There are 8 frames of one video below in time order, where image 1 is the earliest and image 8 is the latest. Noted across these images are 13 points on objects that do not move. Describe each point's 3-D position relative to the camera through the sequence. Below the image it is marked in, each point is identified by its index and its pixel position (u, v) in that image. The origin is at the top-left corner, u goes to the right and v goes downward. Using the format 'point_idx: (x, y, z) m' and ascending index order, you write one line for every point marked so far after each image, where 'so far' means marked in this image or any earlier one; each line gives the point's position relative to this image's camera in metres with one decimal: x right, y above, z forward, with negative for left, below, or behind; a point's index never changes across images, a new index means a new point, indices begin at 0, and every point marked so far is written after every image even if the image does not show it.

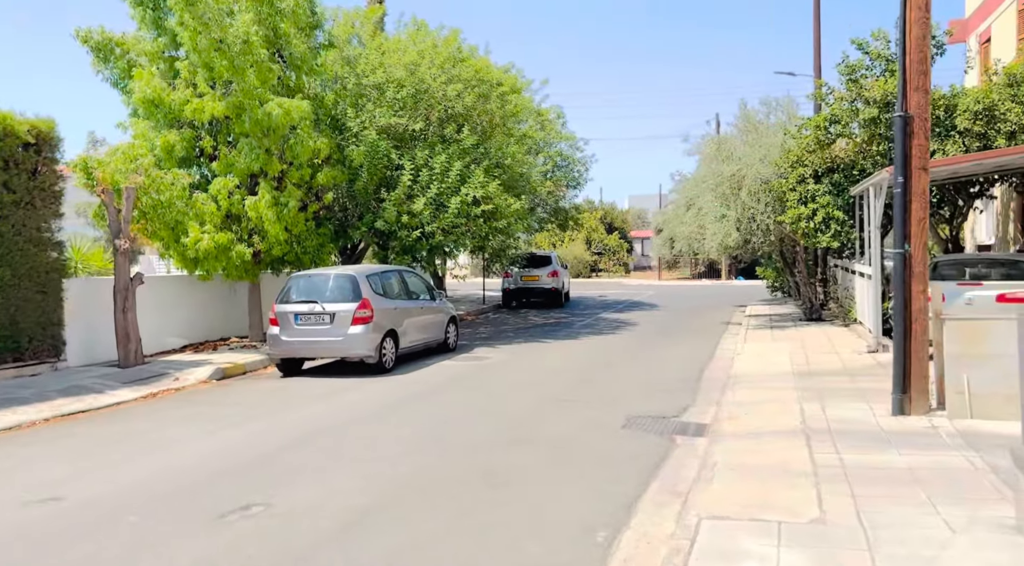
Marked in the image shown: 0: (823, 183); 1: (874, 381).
0: (+6.4, +2.1, +17.7) m
1: (+4.6, -1.3, +11.0) m
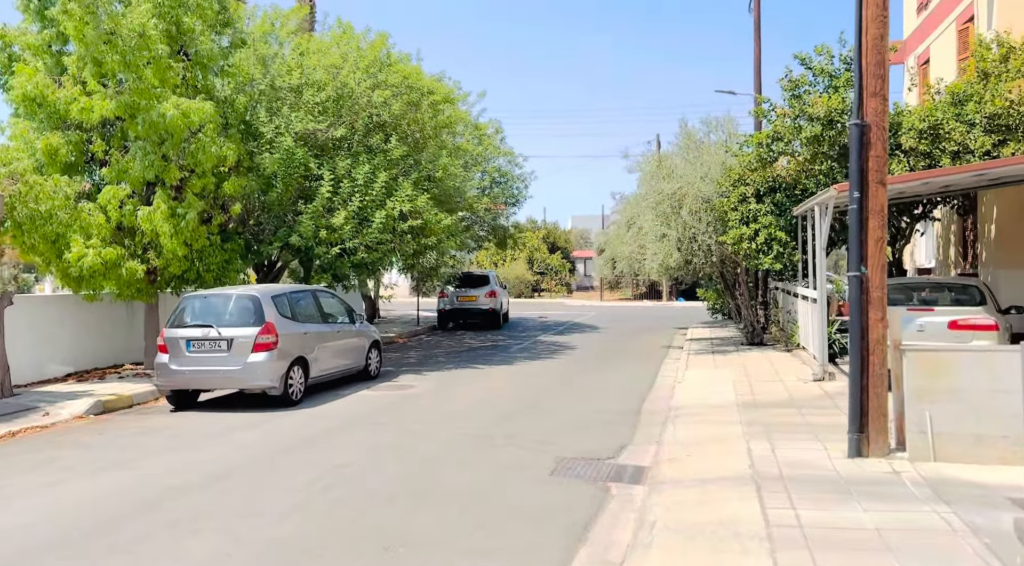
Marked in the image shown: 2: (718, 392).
0: (+5.0, +1.6, +17.0) m
1: (+3.7, -1.6, +10.2) m
2: (+3.0, -1.6, +12.3) m
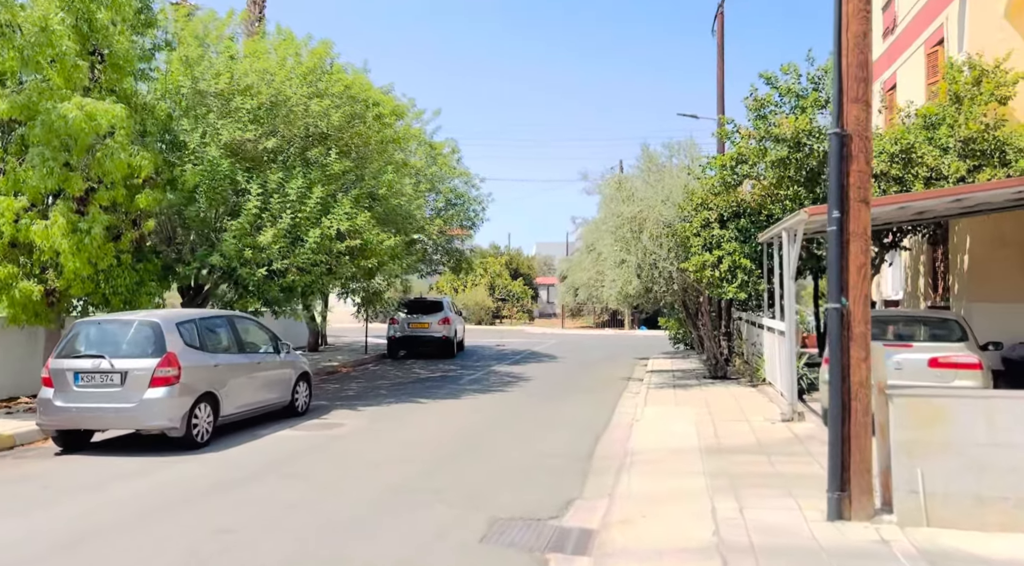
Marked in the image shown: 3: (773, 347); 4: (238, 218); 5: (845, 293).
0: (+4.1, +1.0, +16.1) m
1: (+3.0, -1.9, +9.1) m
2: (+2.2, -2.0, +11.1) m
3: (+4.5, -1.1, +14.7) m
4: (-4.3, +1.0, +13.4) m
5: (+2.6, -0.1, +6.7) m
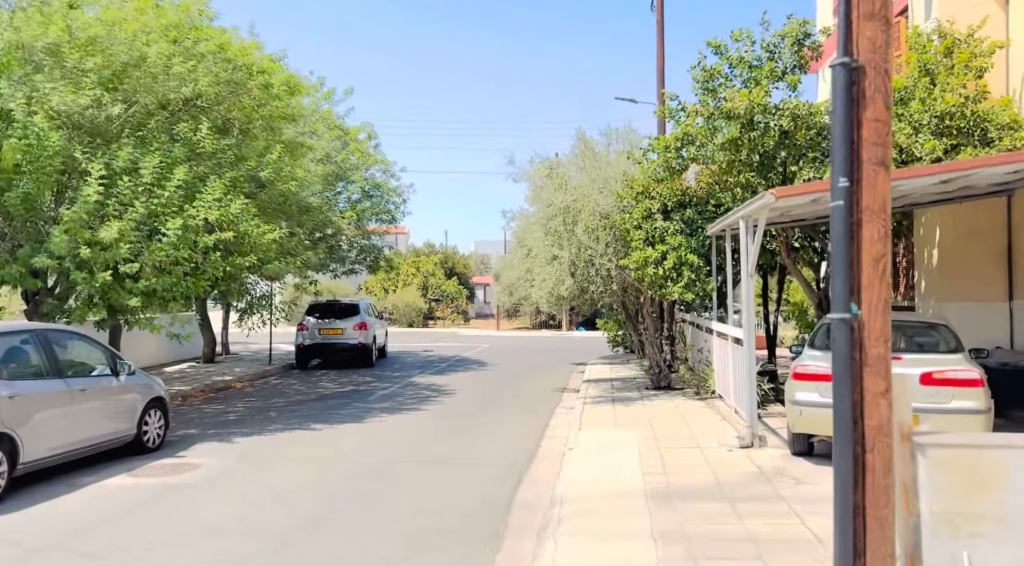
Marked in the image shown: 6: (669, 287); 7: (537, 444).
0: (+2.7, +1.1, +14.1) m
1: (+2.1, -1.9, +7.0) m
2: (+1.1, -2.0, +9.0) m
3: (+3.2, -1.1, +12.7) m
4: (-5.5, +1.0, +10.8) m
5: (+1.9, -0.1, +4.6) m
6: (+2.5, 0.0, +13.7) m
7: (+0.3, -2.1, +11.3) m
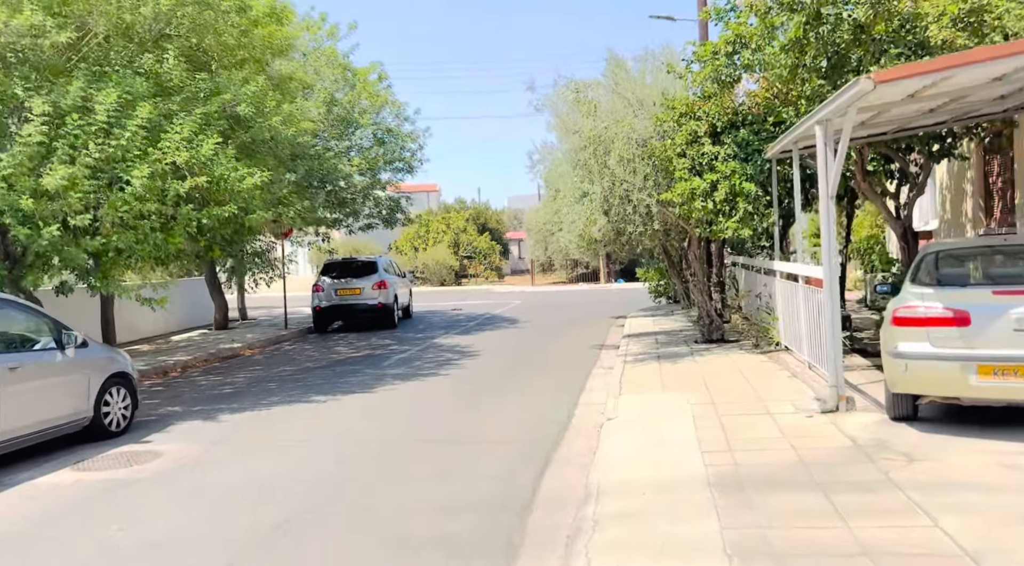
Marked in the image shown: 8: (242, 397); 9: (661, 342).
0: (+3.0, +2.0, +12.0) m
1: (+2.2, -1.4, +5.1) m
2: (+1.3, -1.4, +7.1) m
3: (+3.5, -0.2, +10.7) m
4: (-5.3, +1.4, +9.1) m
5: (+1.8, +0.3, +2.7) m
6: (+2.9, +0.8, +11.7) m
7: (+0.6, -1.4, +9.4) m
8: (-3.7, -1.5, +11.7) m
9: (+2.6, -1.0, +15.0) m
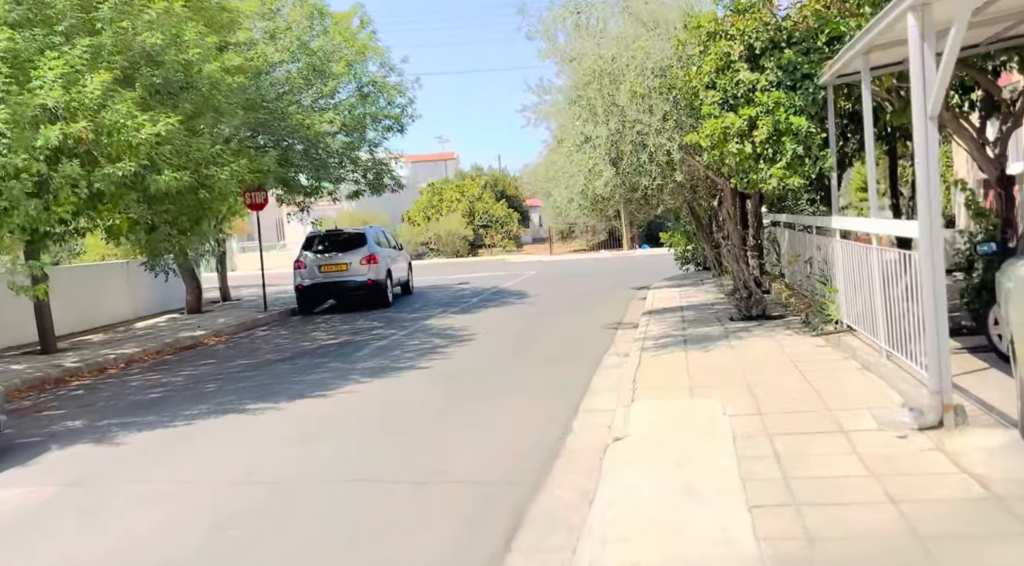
0: (+2.8, +2.4, +9.4) m
1: (+1.9, -1.3, +2.7) m
2: (+1.1, -1.2, +4.8) m
3: (+3.3, +0.2, +8.2) m
4: (-5.6, +1.5, +6.8) m
5: (+1.4, +0.3, +0.2) m
6: (+2.7, +1.2, +9.2) m
7: (+0.5, -1.2, +7.1) m
8: (-3.8, -1.3, +9.5) m
9: (+2.6, -0.5, +12.5) m
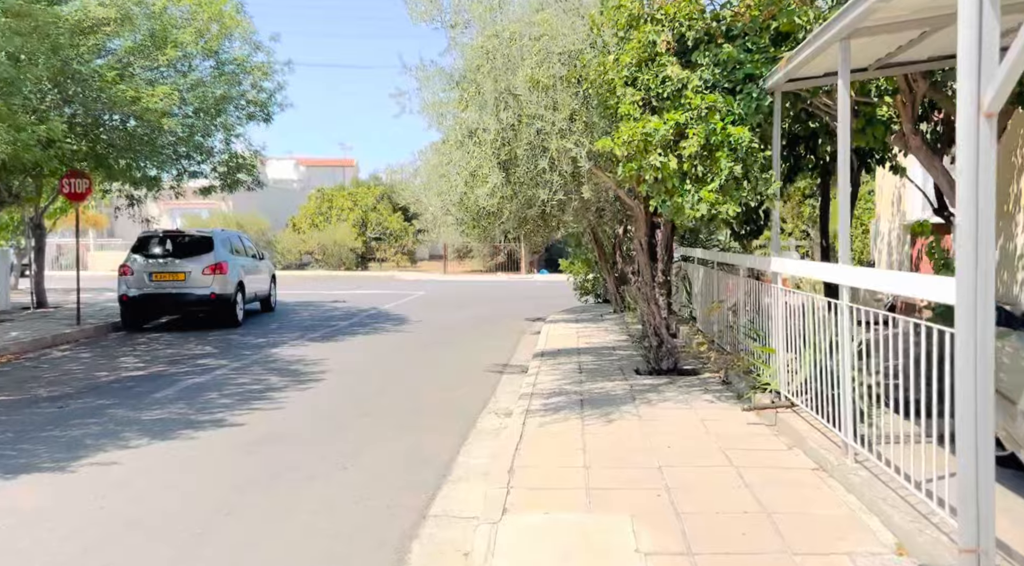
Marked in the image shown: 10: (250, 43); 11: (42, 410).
0: (+1.6, +1.9, +7.3) m
1: (+1.3, -1.5, +0.5) m
2: (+0.3, -1.5, +2.4) m
3: (+2.2, -0.3, +6.1) m
4: (-6.4, +1.6, +3.8) m
5: (+1.2, +0.1, -2.0) m
6: (+1.5, +0.8, +7.0) m
7: (-0.6, -1.5, +4.7) m
8: (-5.1, -1.4, +6.6) m
9: (+0.9, -1.0, +10.3) m
10: (-4.7, +4.3, +15.3) m
11: (-4.9, -1.2, +9.1) m
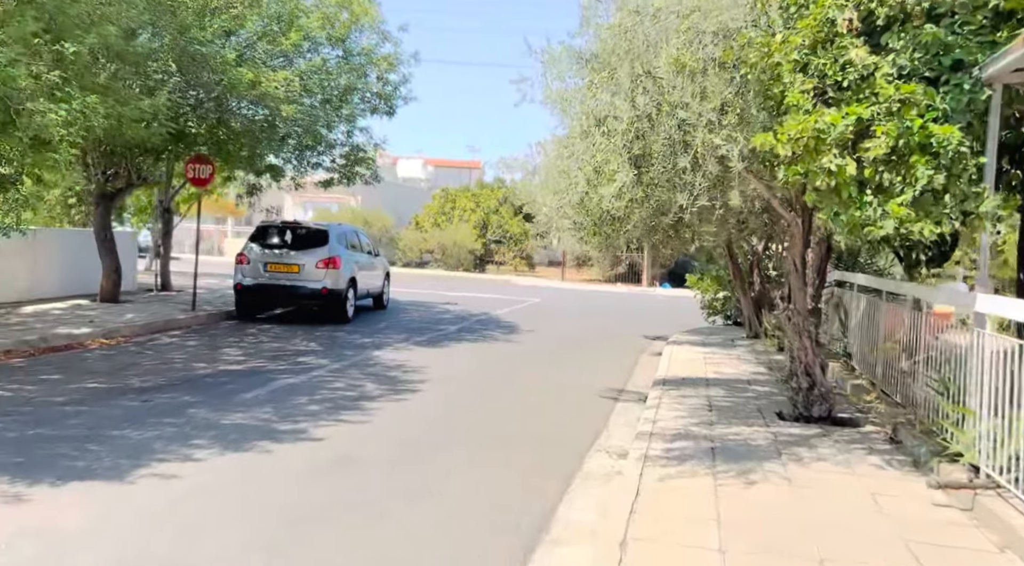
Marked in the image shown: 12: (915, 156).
0: (+2.6, +1.6, +5.9) m
1: (+1.2, -1.7, -0.9) m
2: (+0.4, -1.6, +1.2) m
3: (+2.9, -0.6, +4.6) m
4: (-5.8, +1.9, +3.4) m
5: (+0.8, 0.0, -3.4) m
6: (+2.4, +0.5, +5.6) m
7: (-0.2, -1.5, +3.5) m
8: (-4.4, -1.2, +6.0) m
9: (+2.1, -1.3, +8.9) m
10: (-2.3, +4.3, +14.7) m
11: (-3.8, -1.1, +8.5) m
12: (+2.7, +0.8, +5.5) m
